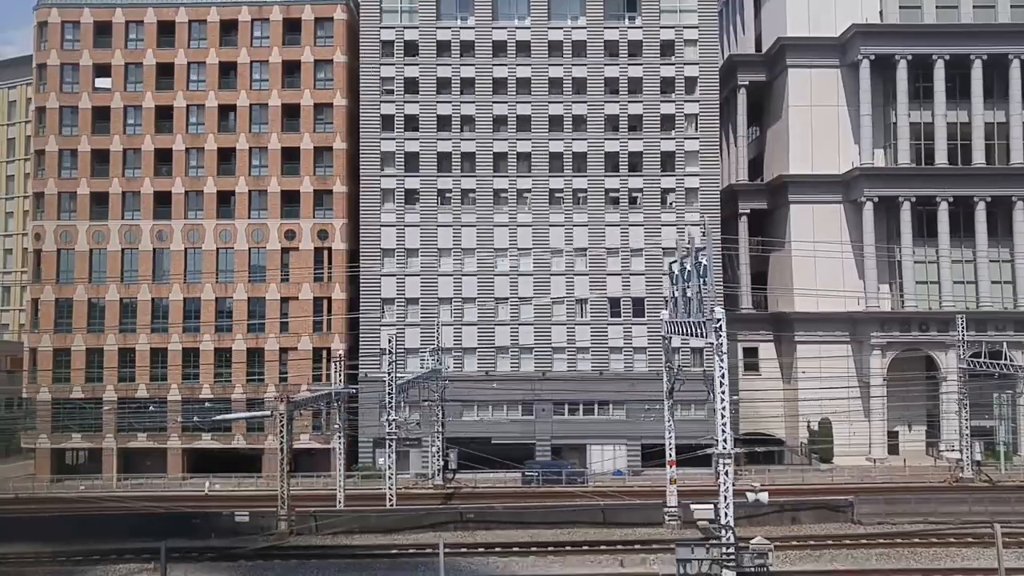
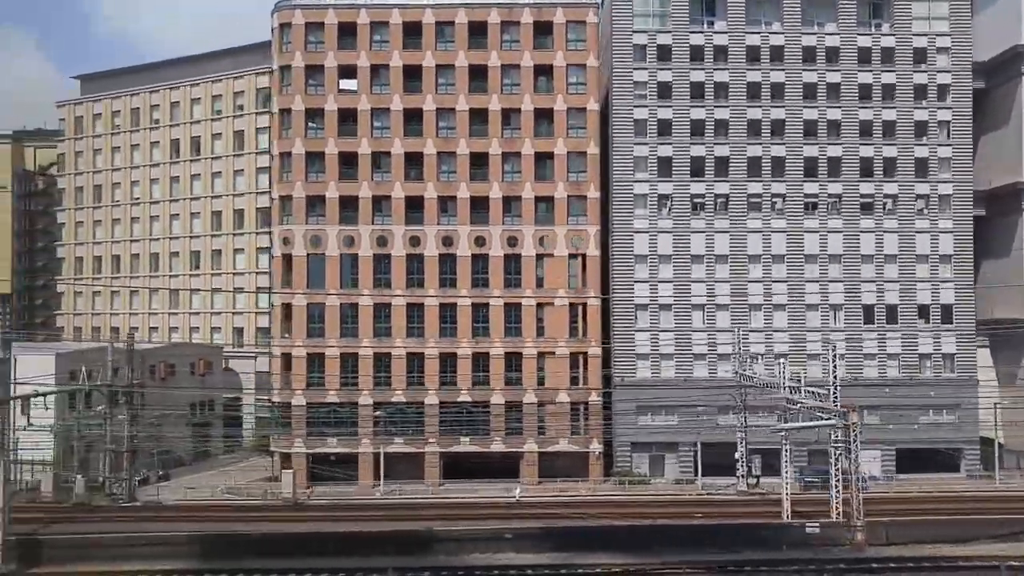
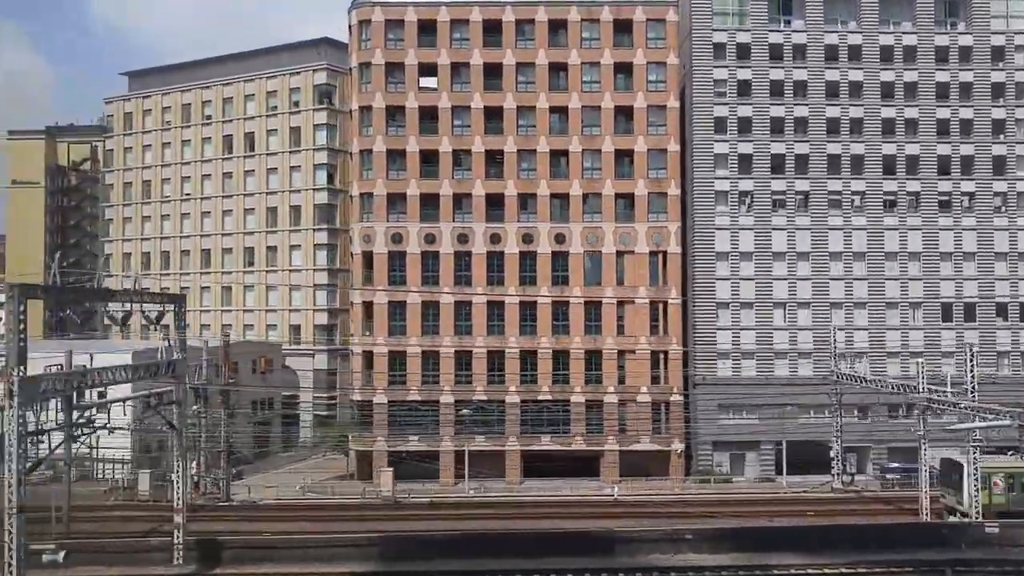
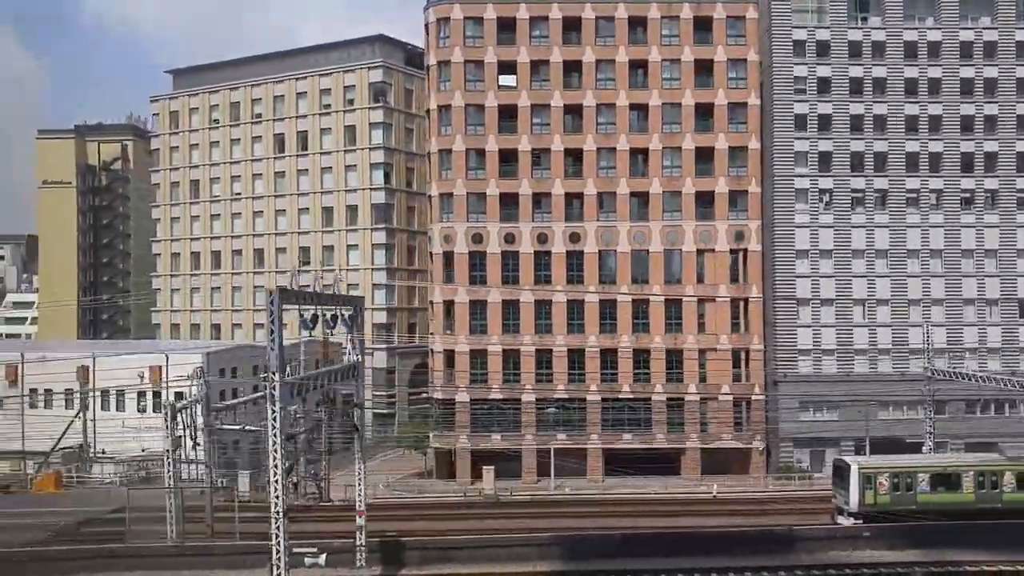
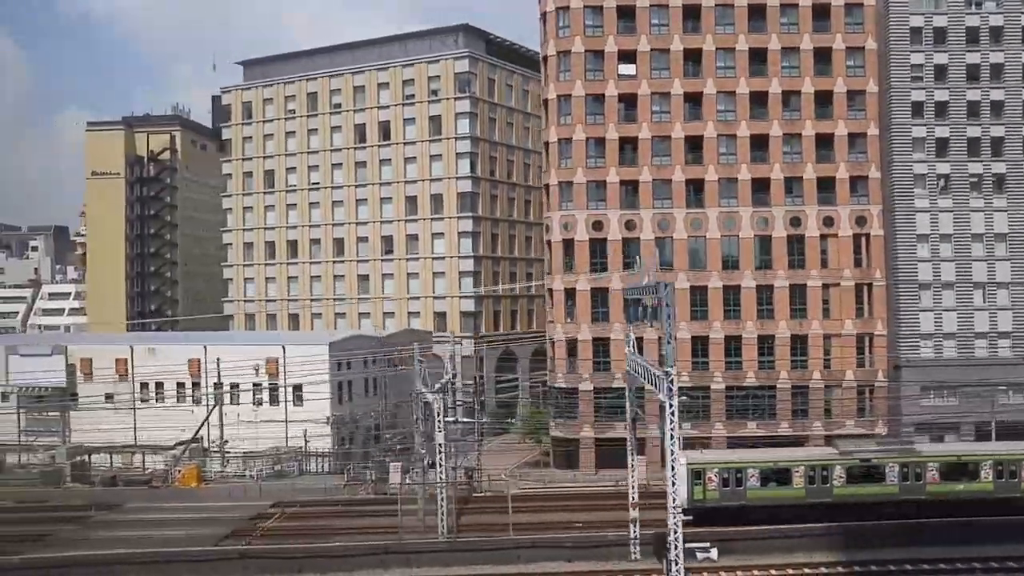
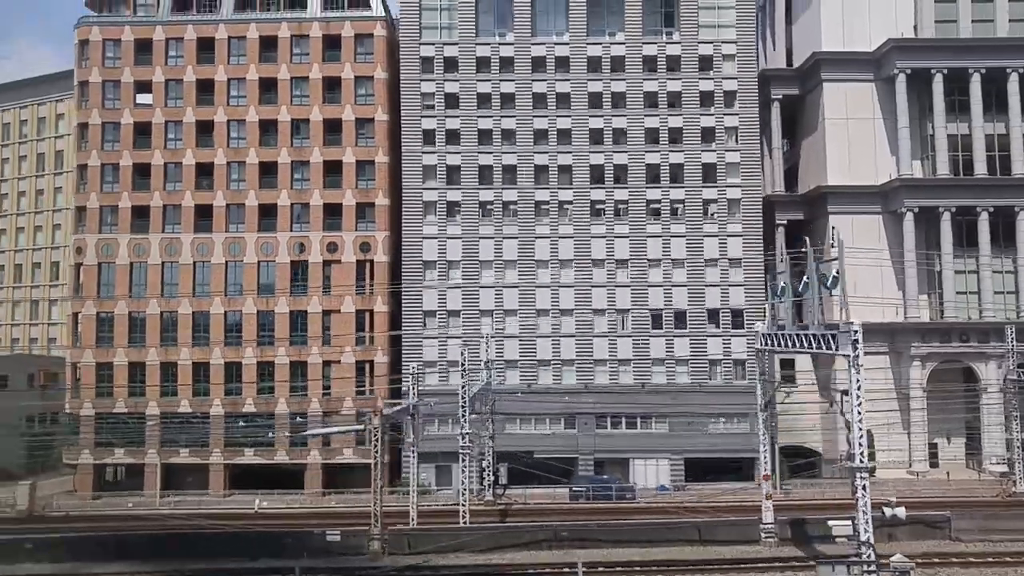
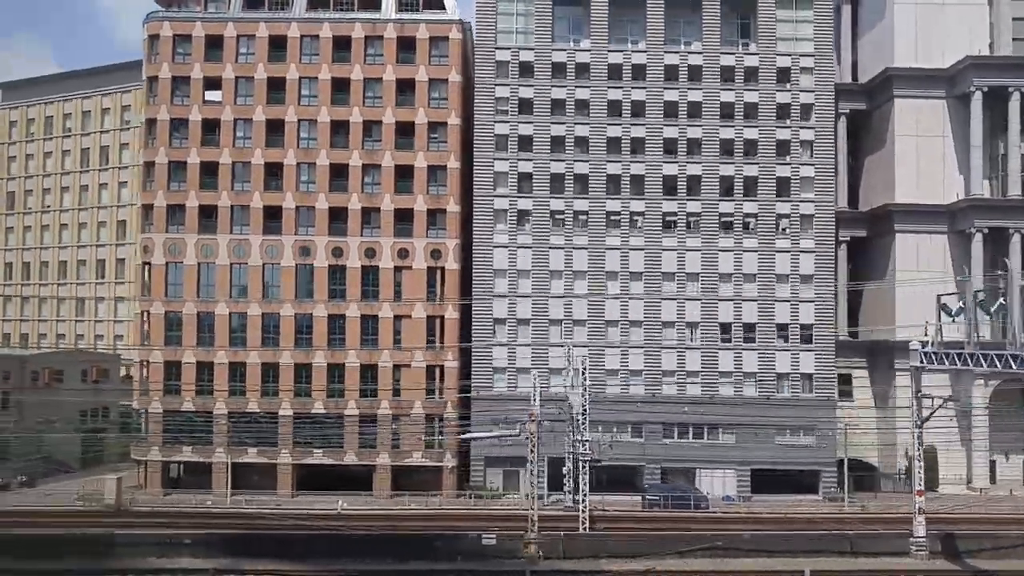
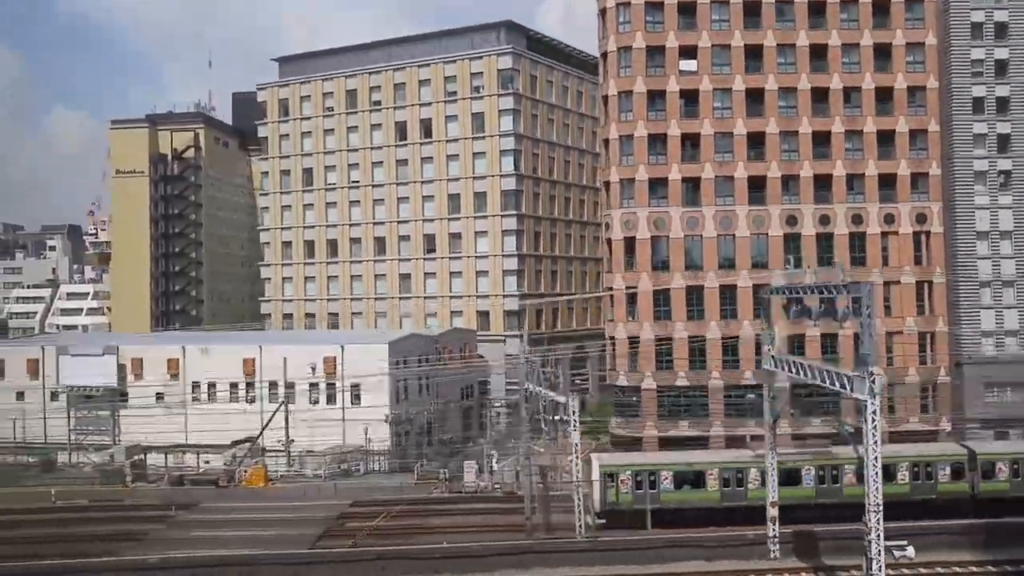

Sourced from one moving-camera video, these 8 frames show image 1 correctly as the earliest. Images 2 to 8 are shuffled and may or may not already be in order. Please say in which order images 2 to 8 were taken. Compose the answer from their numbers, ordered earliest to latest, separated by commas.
6, 7, 2, 3, 4, 5, 8
